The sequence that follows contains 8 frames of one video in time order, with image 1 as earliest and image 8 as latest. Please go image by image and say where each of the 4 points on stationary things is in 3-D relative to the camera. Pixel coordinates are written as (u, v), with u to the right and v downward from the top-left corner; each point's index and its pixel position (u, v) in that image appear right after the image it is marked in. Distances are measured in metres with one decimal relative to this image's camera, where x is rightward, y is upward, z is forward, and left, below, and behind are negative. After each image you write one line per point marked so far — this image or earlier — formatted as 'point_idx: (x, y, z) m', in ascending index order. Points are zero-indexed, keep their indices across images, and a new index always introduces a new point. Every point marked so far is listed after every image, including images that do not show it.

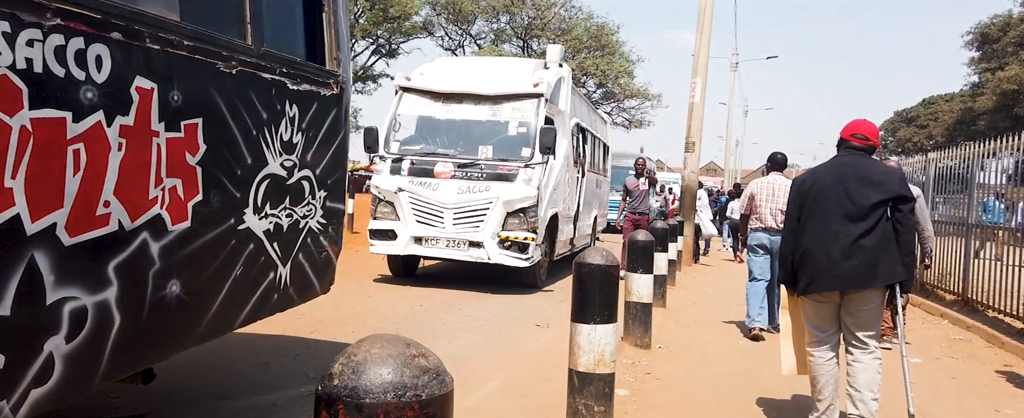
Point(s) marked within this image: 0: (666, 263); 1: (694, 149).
0: (+2.1, -0.8, +11.3) m
1: (+3.6, +1.1, +15.9) m
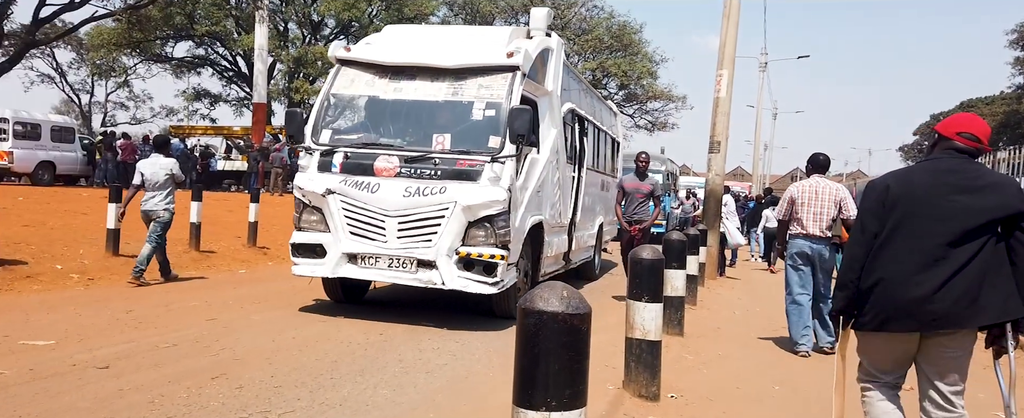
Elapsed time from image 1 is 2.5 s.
0: (+2.0, -0.8, +9.3) m
1: (+3.6, +1.0, +13.8) m
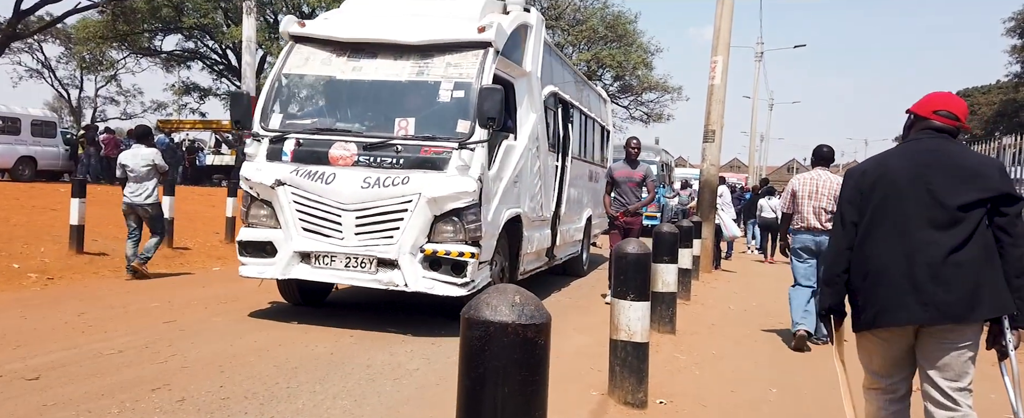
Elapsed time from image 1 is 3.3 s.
0: (+1.8, -0.7, +8.7) m
1: (+3.3, +1.1, +13.2) m
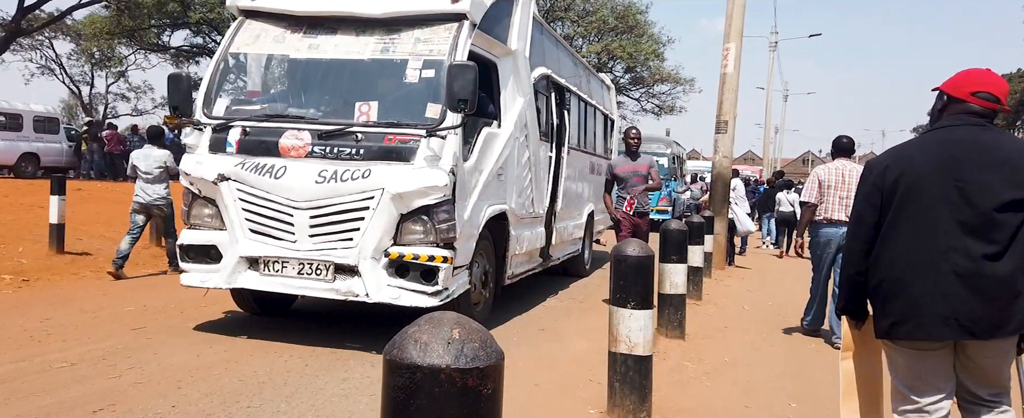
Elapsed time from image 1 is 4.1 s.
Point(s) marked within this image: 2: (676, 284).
0: (+1.7, -0.7, +7.9) m
1: (+3.3, +1.2, +12.3) m
2: (+1.6, -0.7, +7.8) m
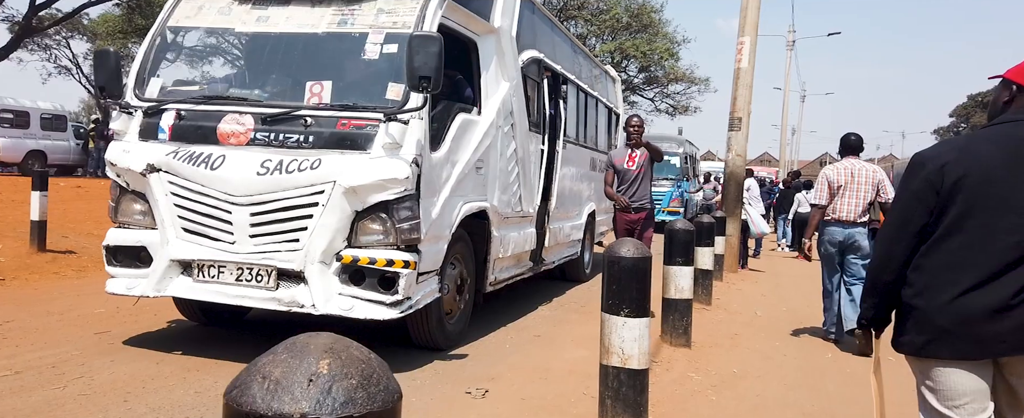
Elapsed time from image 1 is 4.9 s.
0: (+1.6, -0.7, +7.2) m
1: (+3.3, +1.2, +11.6) m
2: (+1.5, -0.7, +7.1) m
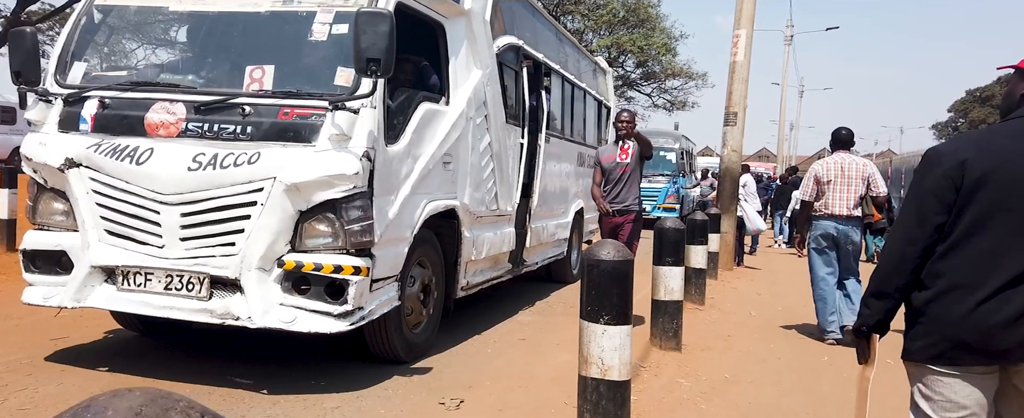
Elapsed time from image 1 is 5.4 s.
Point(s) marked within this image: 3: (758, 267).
0: (+1.4, -0.7, +6.8) m
1: (+3.1, +1.3, +11.2) m
2: (+1.3, -0.7, +6.7) m
3: (+4.0, -1.0, +13.0) m
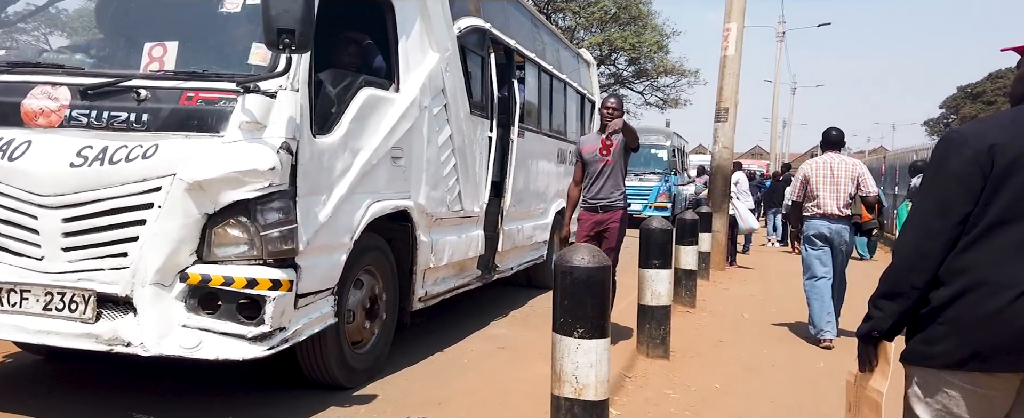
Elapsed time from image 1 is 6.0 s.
0: (+1.2, -0.7, +6.2) m
1: (+2.9, +1.3, +10.6) m
2: (+1.1, -0.7, +6.1) m
3: (+3.8, -0.9, +12.5) m
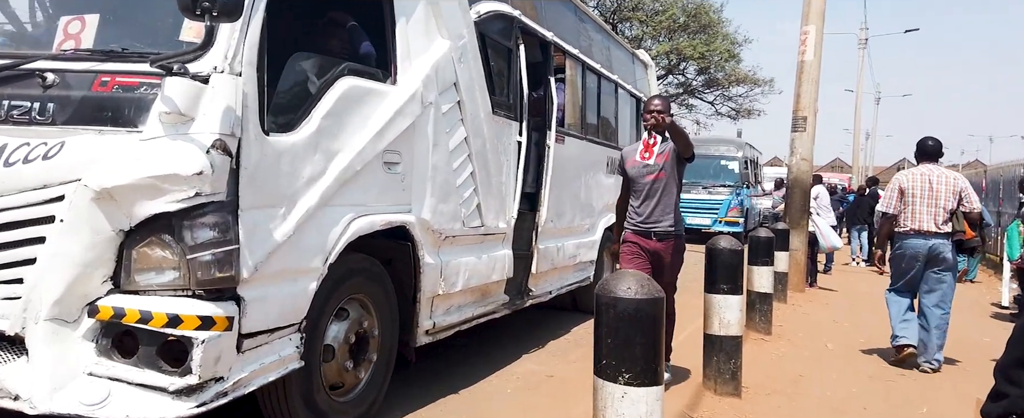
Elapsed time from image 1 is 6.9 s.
0: (+1.5, -0.8, +5.3) m
1: (+3.5, +1.1, +9.6) m
2: (+1.4, -0.8, +5.2) m
3: (+4.6, -1.2, +11.3) m
